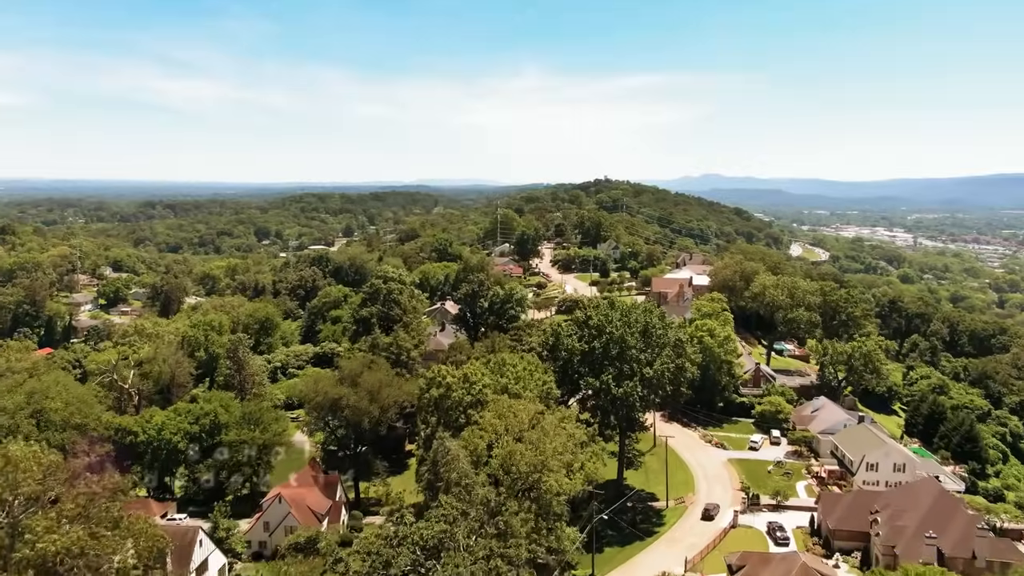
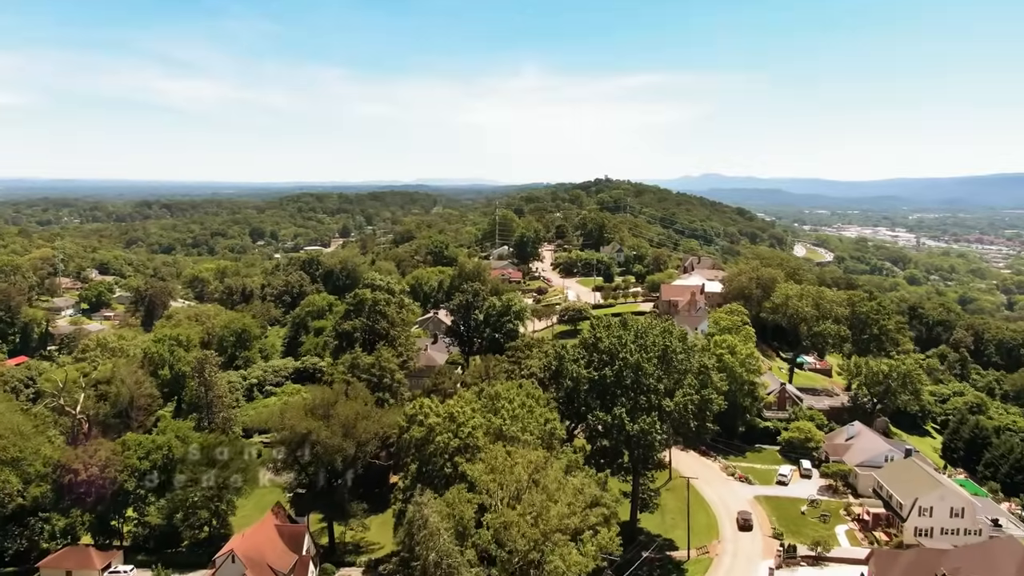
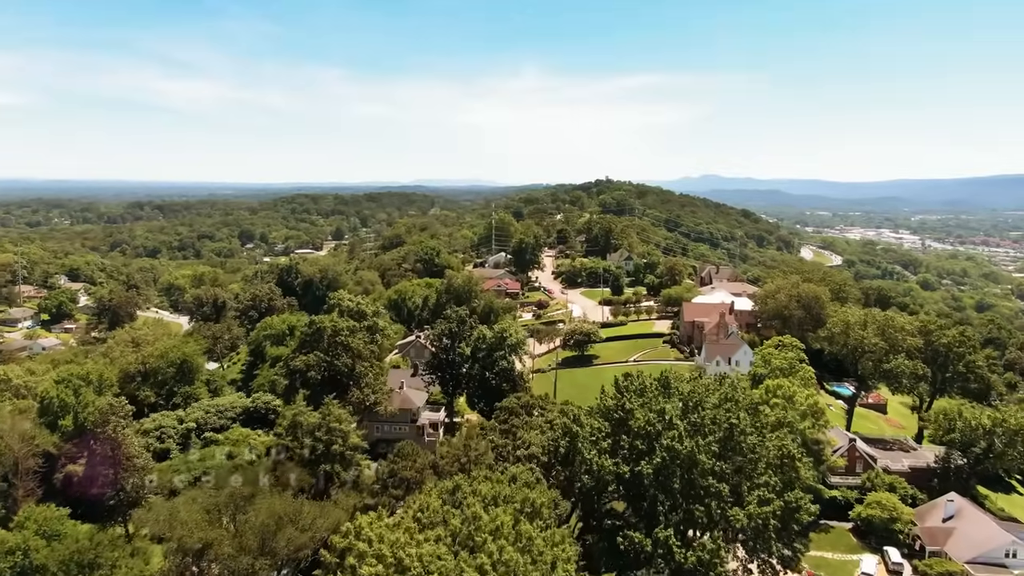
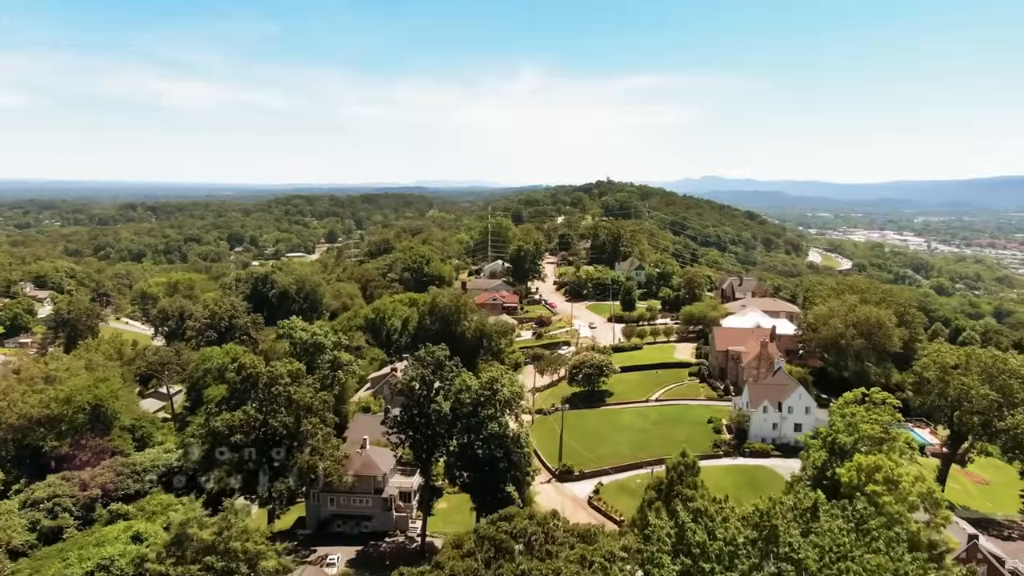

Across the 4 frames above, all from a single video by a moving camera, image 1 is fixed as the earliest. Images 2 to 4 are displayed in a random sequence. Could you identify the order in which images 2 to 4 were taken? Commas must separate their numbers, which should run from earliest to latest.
2, 3, 4
